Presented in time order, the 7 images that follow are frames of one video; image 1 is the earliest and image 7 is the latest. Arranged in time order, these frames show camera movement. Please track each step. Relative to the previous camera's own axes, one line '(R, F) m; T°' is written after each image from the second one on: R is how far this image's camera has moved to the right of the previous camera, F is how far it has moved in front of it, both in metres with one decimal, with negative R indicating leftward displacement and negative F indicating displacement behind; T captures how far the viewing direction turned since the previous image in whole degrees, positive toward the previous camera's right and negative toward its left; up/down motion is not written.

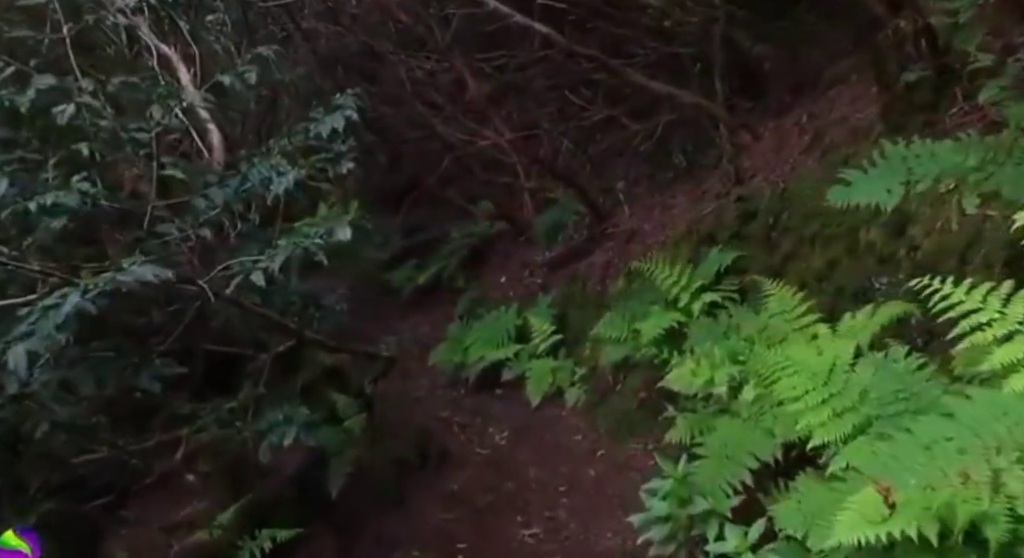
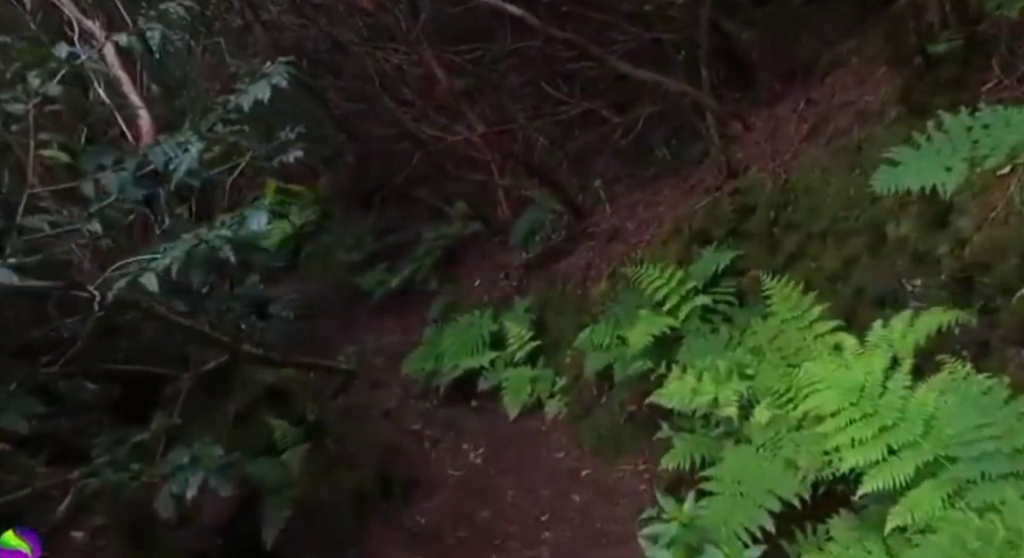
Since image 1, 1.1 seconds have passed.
(0.0, +0.6) m; +1°
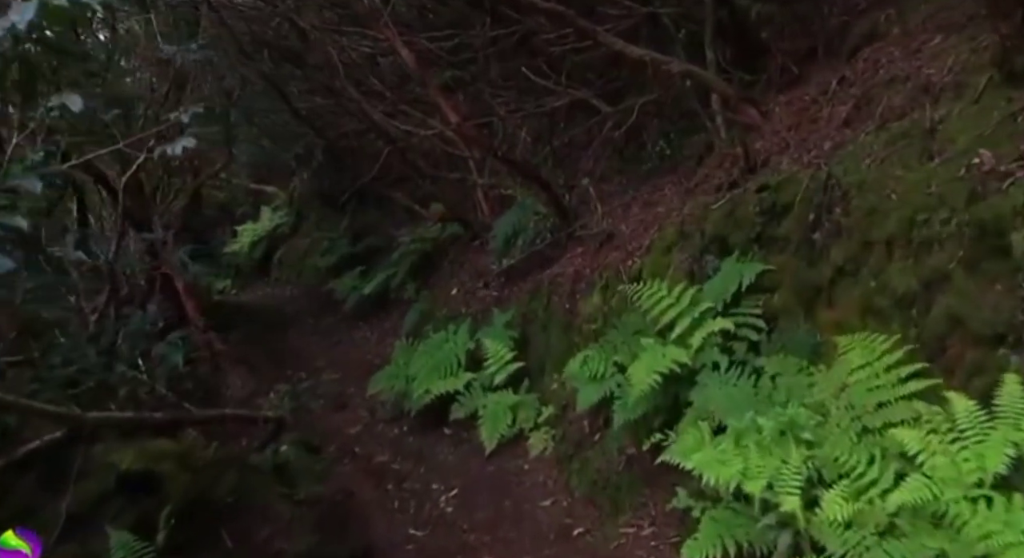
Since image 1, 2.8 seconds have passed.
(+0.1, +1.1) m; +1°
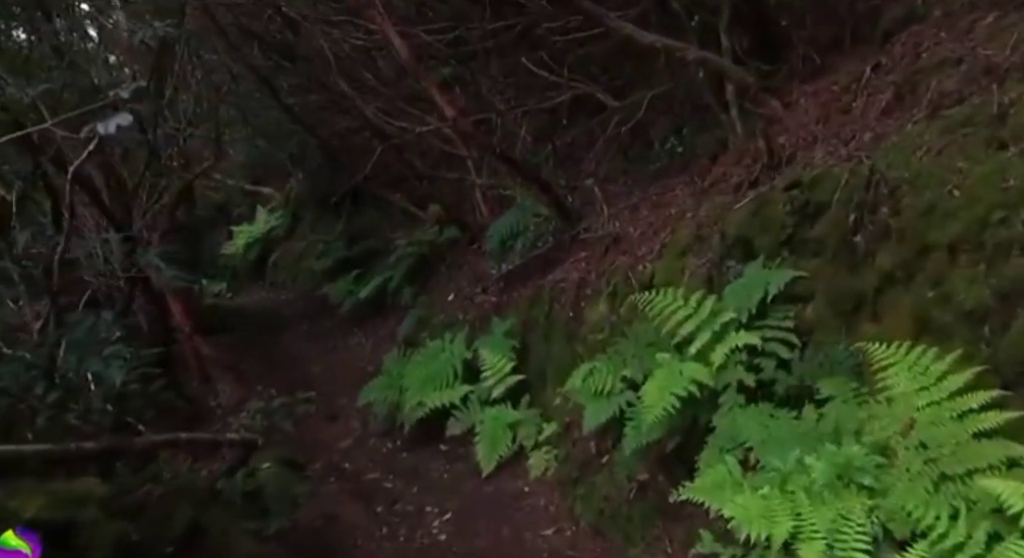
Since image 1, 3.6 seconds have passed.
(0.0, +0.5) m; 0°
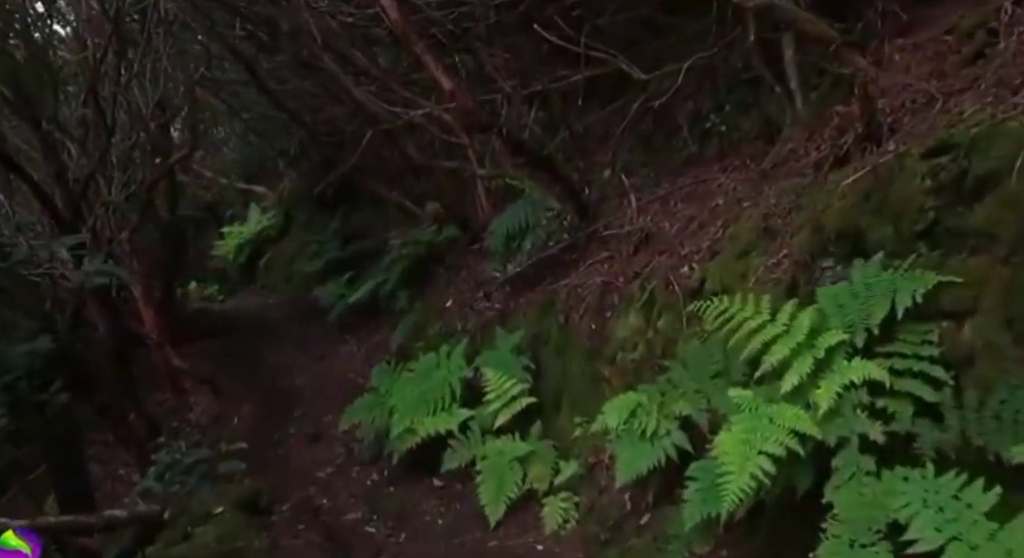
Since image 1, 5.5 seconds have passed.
(-0.1, +1.2) m; 0°
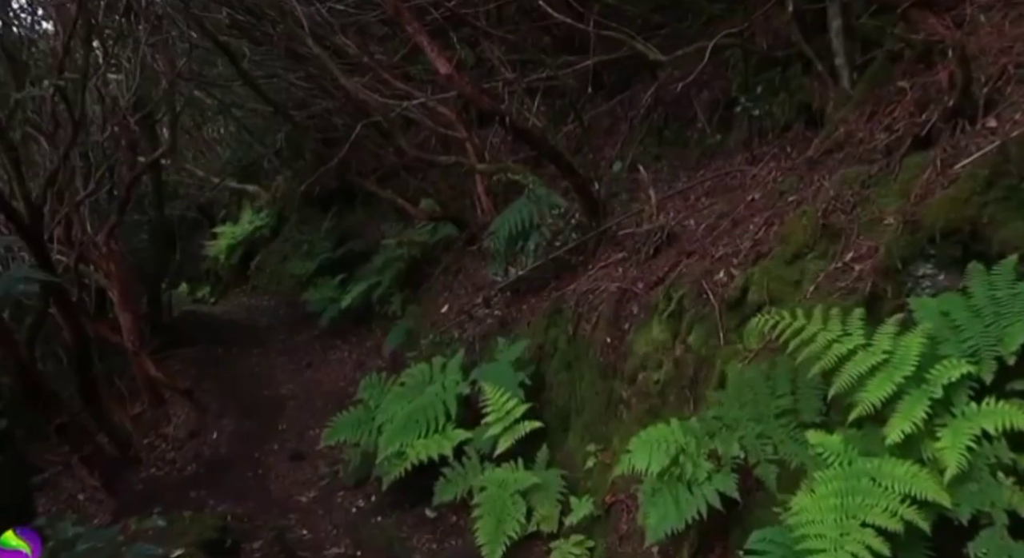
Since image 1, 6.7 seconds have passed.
(0.0, +0.7) m; 0°
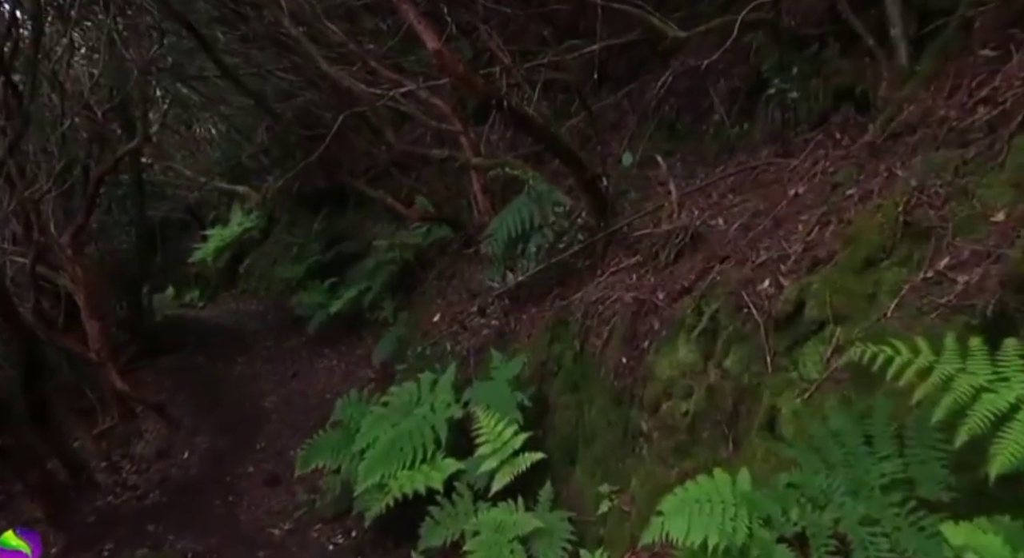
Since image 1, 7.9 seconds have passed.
(0.0, +0.7) m; 0°
